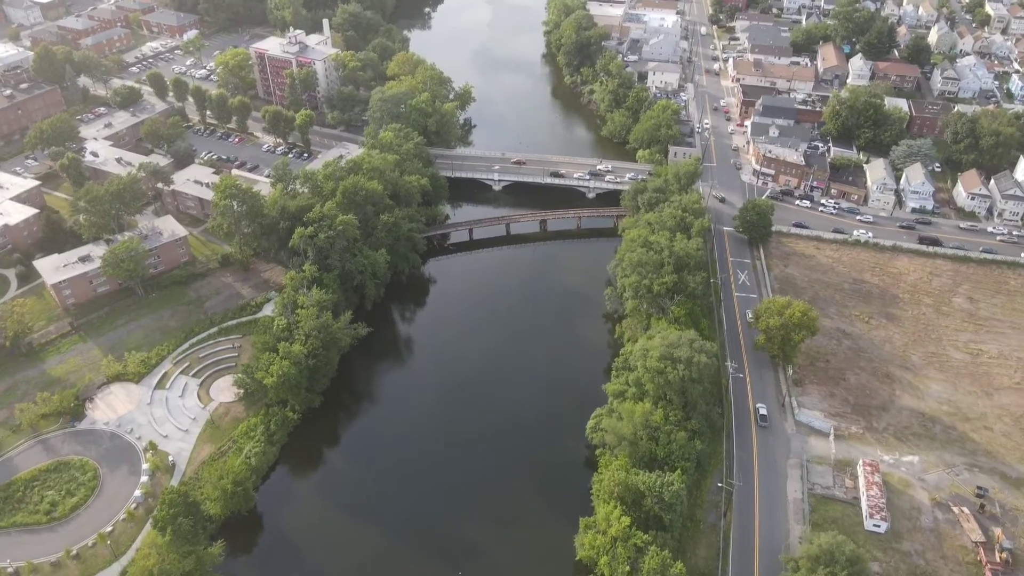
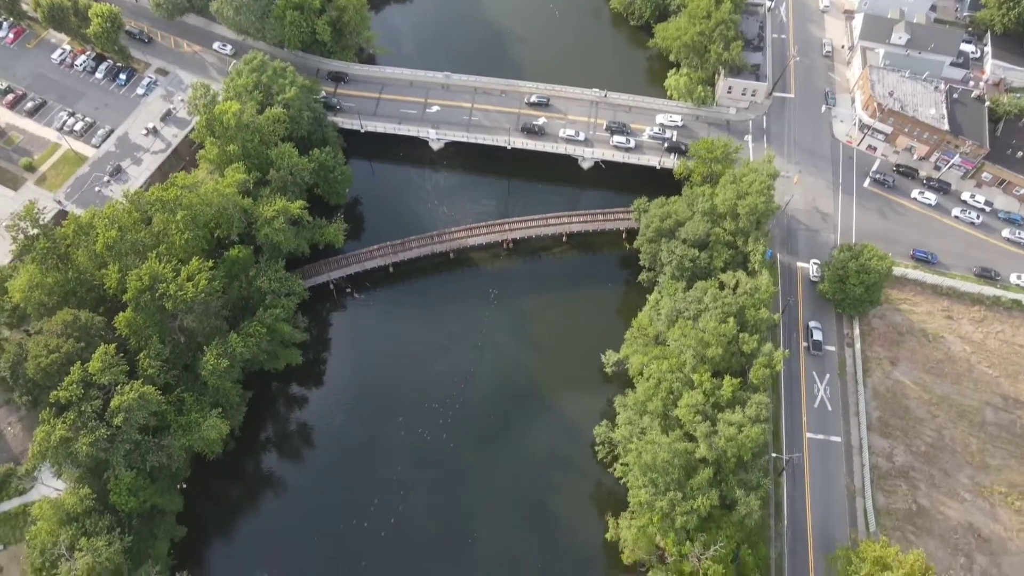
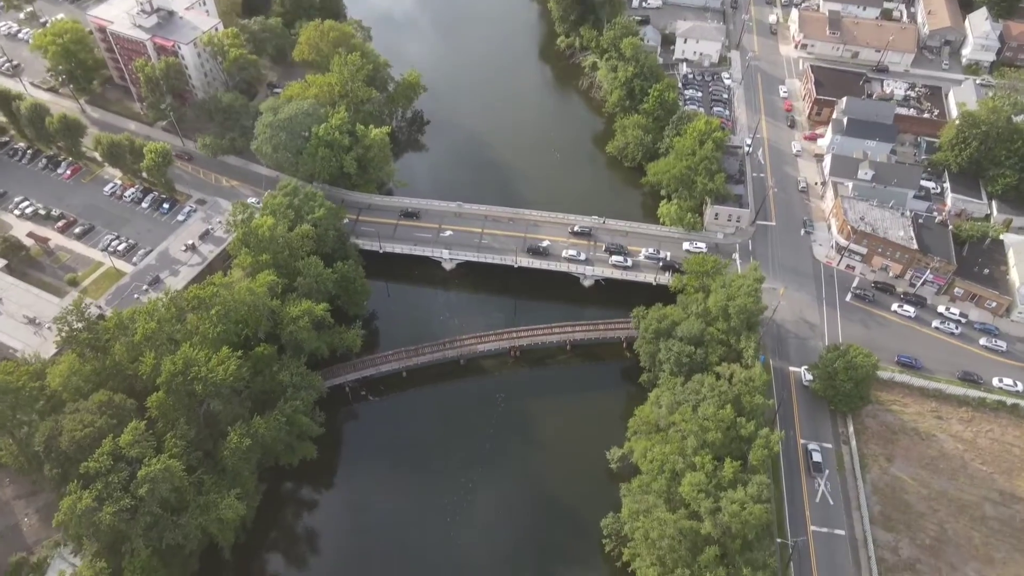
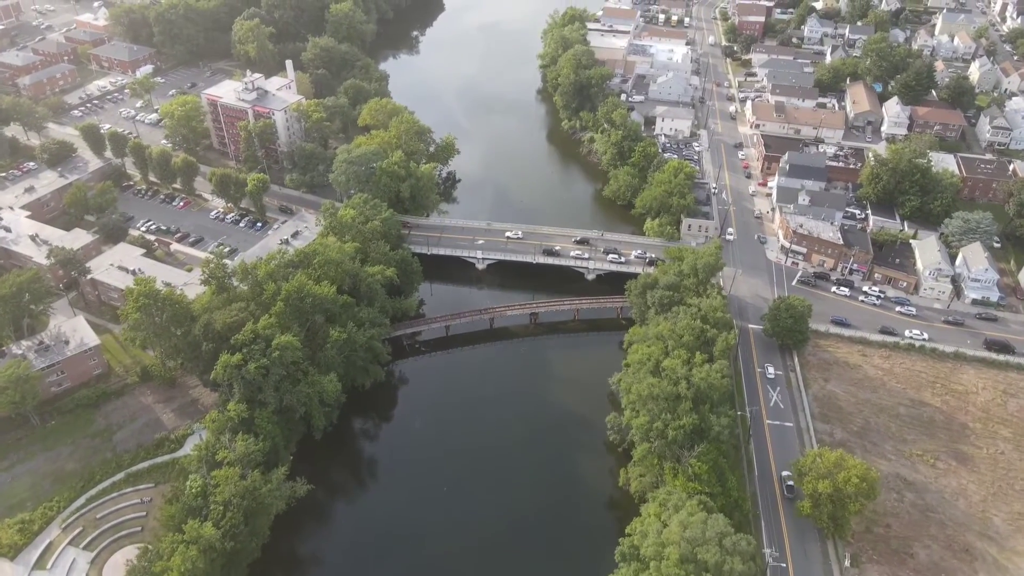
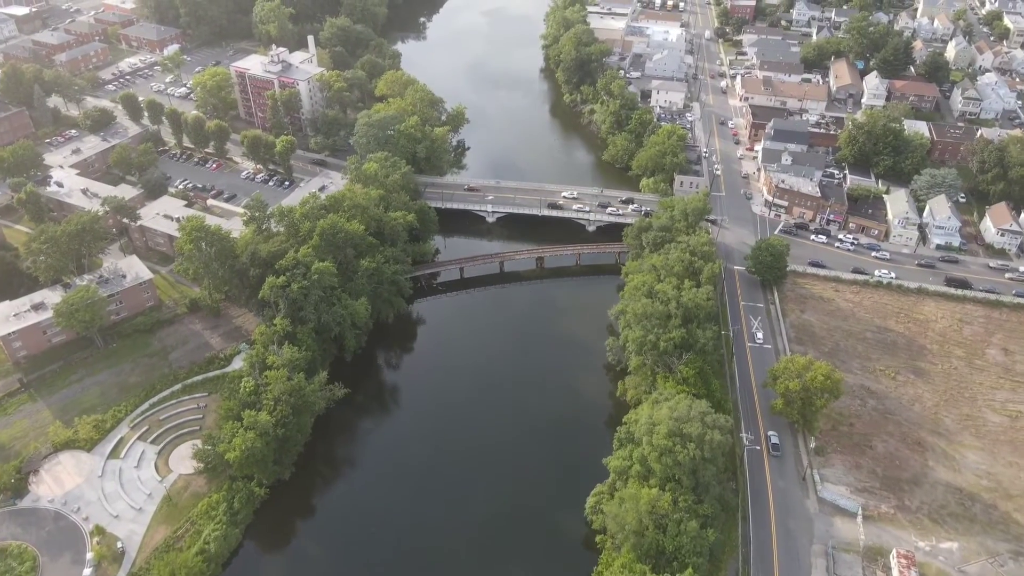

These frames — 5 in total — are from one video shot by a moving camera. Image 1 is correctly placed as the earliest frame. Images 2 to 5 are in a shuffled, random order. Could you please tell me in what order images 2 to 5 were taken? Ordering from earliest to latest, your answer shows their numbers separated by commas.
5, 4, 3, 2
